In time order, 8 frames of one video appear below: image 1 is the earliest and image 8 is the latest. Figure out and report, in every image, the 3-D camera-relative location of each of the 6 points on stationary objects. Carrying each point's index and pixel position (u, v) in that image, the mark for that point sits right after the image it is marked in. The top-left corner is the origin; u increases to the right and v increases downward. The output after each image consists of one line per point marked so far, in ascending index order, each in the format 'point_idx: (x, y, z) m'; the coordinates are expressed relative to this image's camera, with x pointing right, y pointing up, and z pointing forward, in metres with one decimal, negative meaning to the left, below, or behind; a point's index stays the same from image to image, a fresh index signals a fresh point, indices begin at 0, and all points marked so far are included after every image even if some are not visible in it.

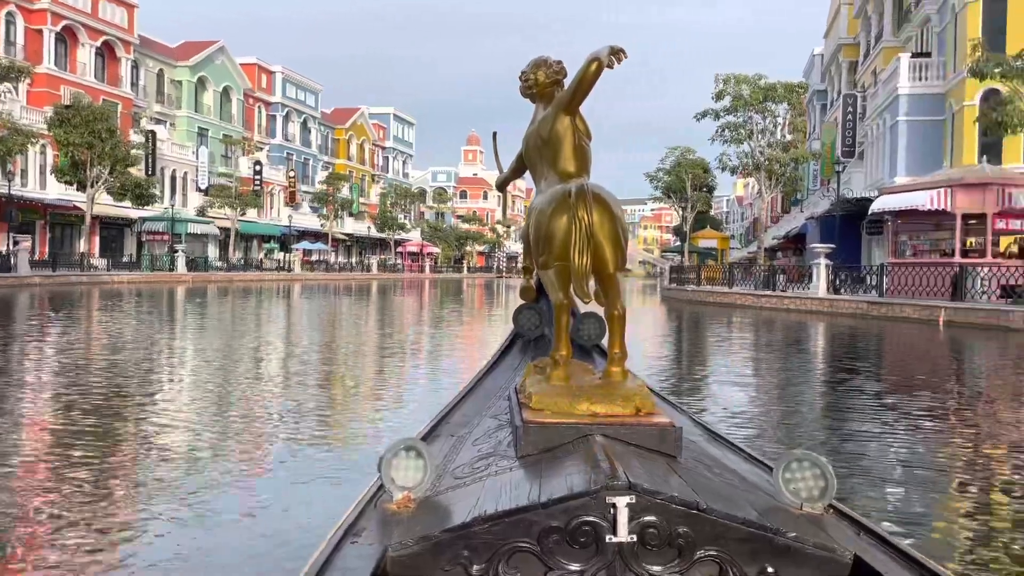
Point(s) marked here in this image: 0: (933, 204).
0: (+9.4, +1.9, +18.6) m
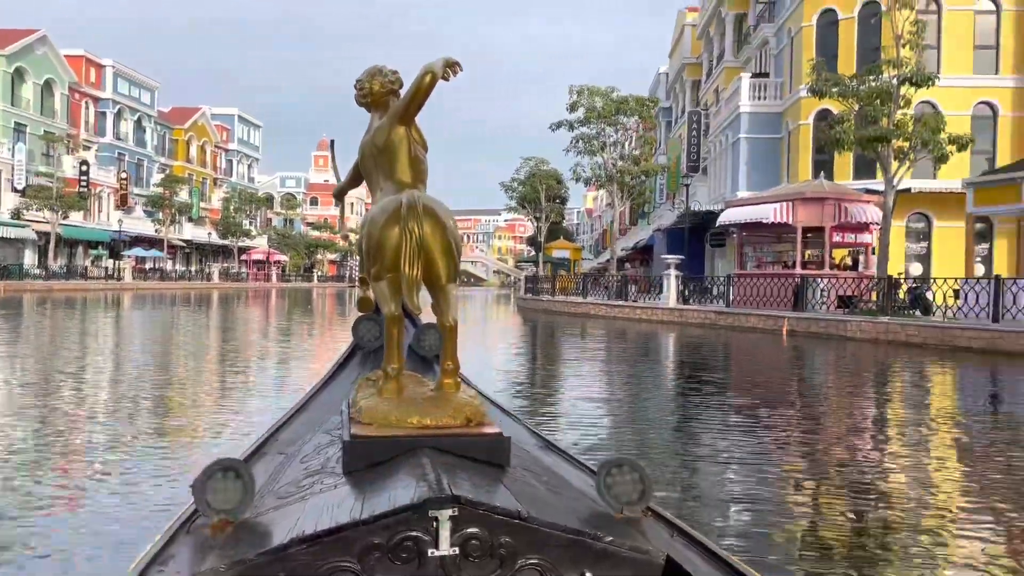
0: (+6.1, +1.6, +19.1) m
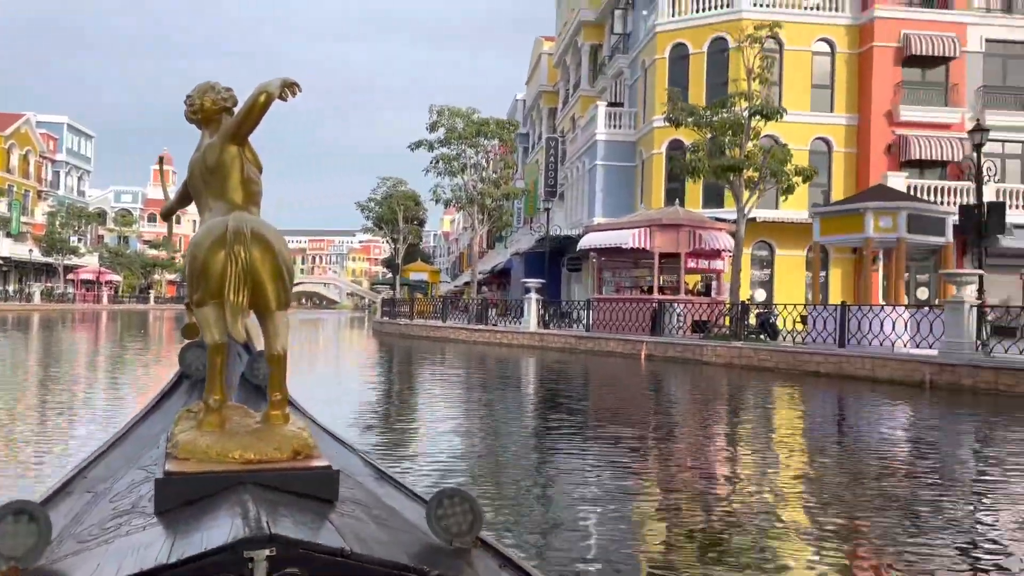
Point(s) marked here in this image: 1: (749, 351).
0: (+2.9, +1.1, +19.3) m
1: (+4.6, -1.2, +16.3) m
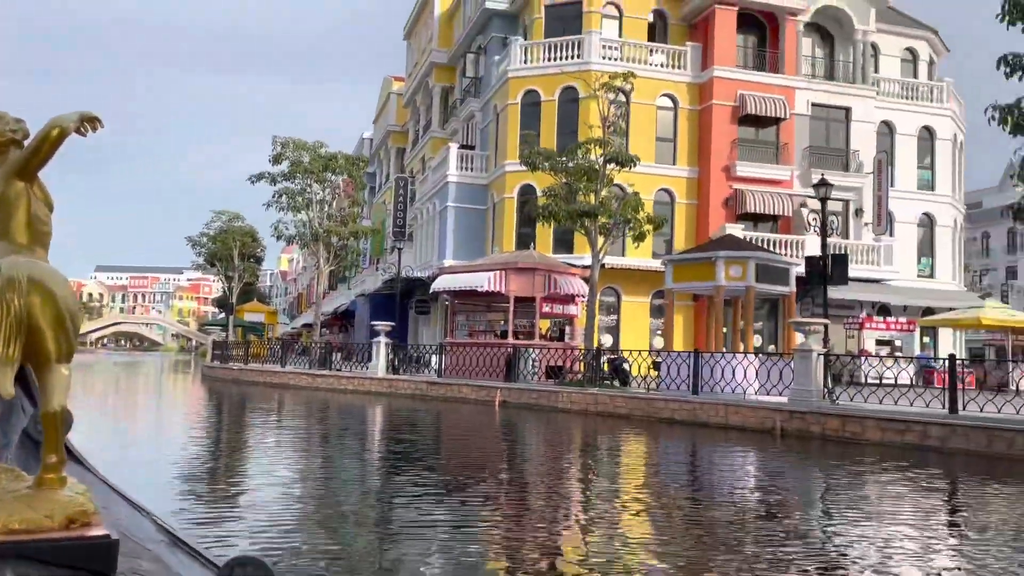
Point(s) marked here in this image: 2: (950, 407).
0: (-0.5, +0.1, +18.8) m
1: (+1.8, -2.1, +16.0) m
2: (+6.1, -1.7, +11.6) m
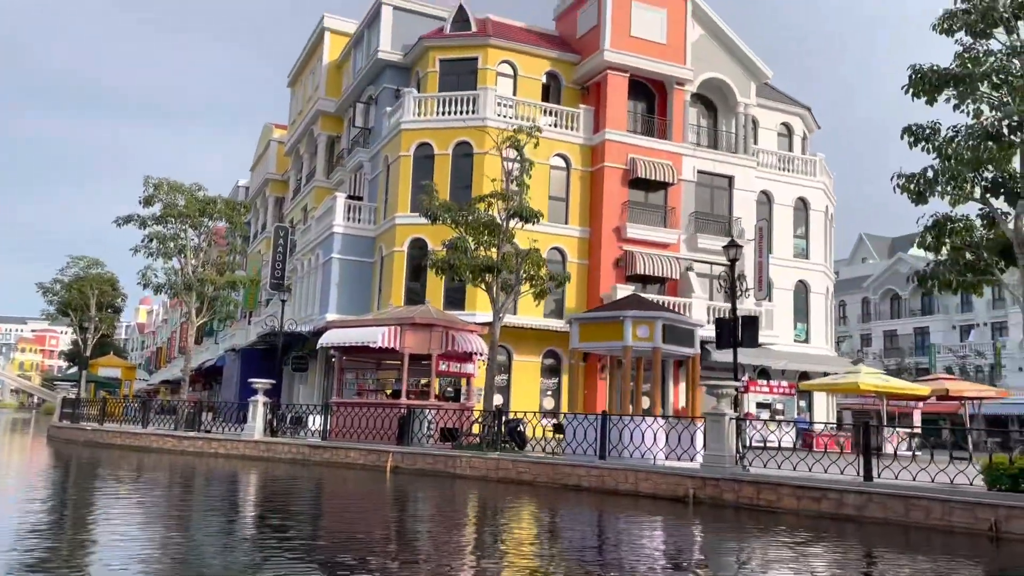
0: (-2.8, -1.1, +17.7) m
1: (-0.1, -3.2, +15.1) m
2: (+4.8, -2.6, +11.4) m
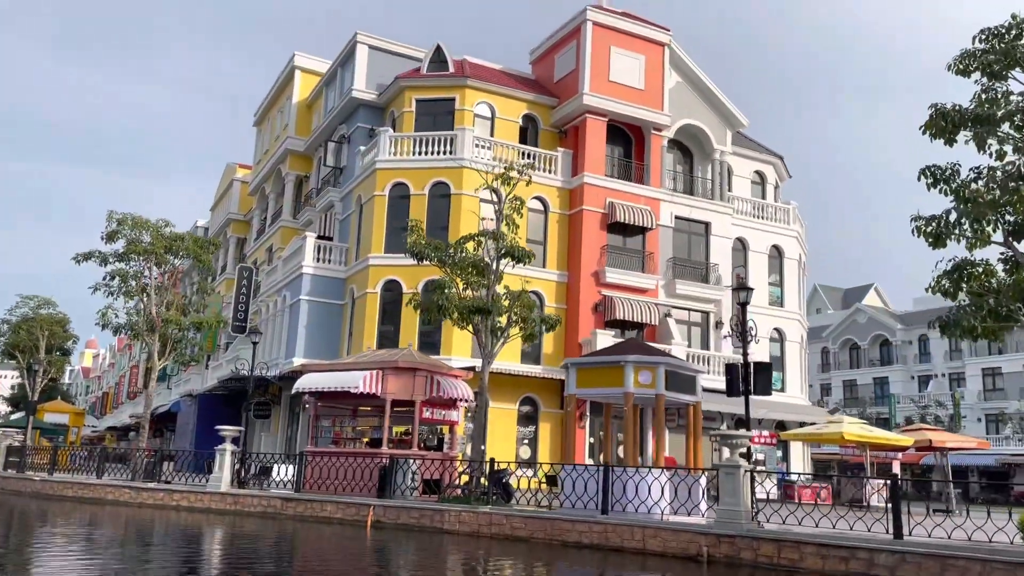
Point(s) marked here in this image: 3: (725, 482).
0: (-3.0, -2.0, +16.7) m
1: (-0.3, -3.9, +14.2) m
2: (+4.9, -3.1, +10.8) m
3: (+3.1, -2.8, +12.2) m
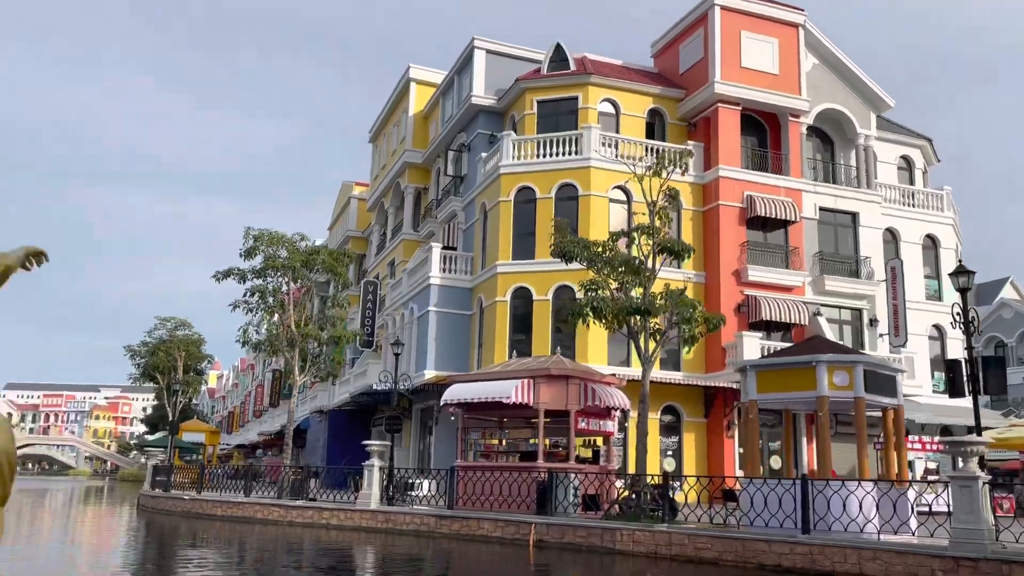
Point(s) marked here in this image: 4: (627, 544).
0: (0.0, -2.1, +15.8) m
1: (+2.5, -3.9, +12.9) m
2: (+7.2, -2.8, +8.9) m
3: (+5.6, -2.6, +10.5) m
4: (+1.8, -4.1, +13.5) m
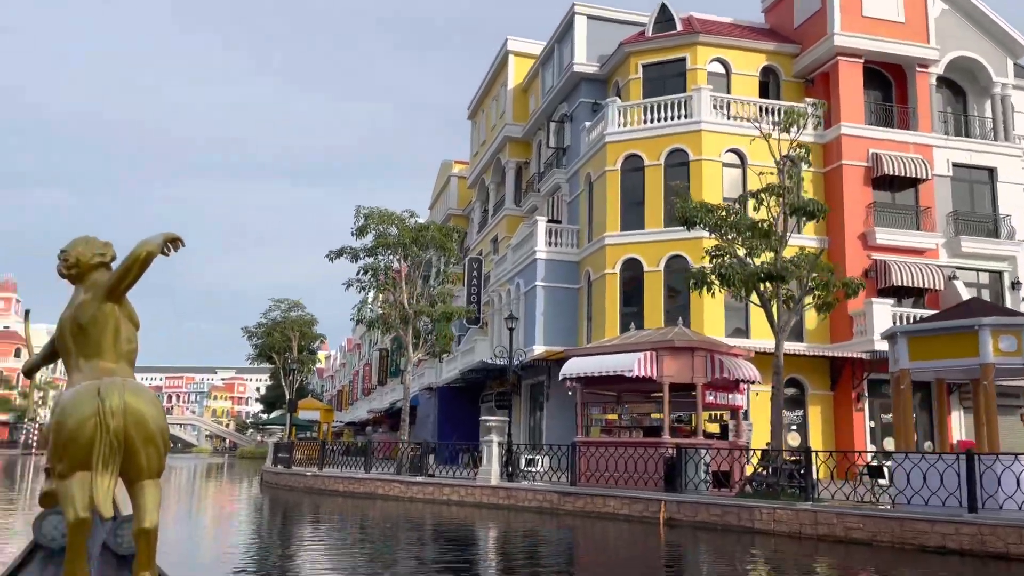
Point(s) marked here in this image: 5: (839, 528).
0: (+2.3, -1.5, +15.2) m
1: (+4.5, -3.3, +12.1) m
2: (+8.6, -2.3, +7.5) m
3: (+7.2, -2.1, +9.4) m
4: (+3.8, -3.6, +12.8) m
5: (+4.6, -3.4, +11.9) m
